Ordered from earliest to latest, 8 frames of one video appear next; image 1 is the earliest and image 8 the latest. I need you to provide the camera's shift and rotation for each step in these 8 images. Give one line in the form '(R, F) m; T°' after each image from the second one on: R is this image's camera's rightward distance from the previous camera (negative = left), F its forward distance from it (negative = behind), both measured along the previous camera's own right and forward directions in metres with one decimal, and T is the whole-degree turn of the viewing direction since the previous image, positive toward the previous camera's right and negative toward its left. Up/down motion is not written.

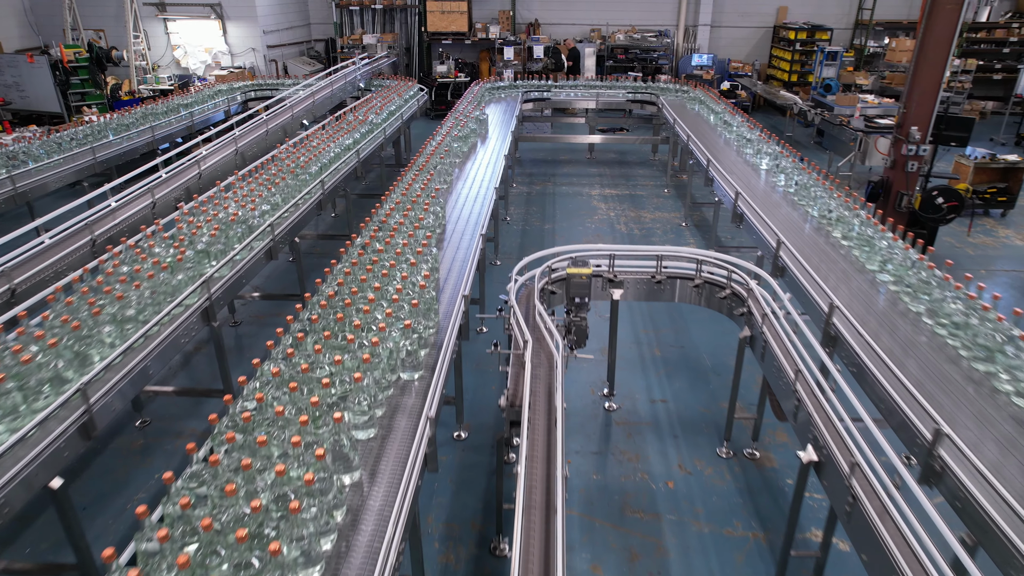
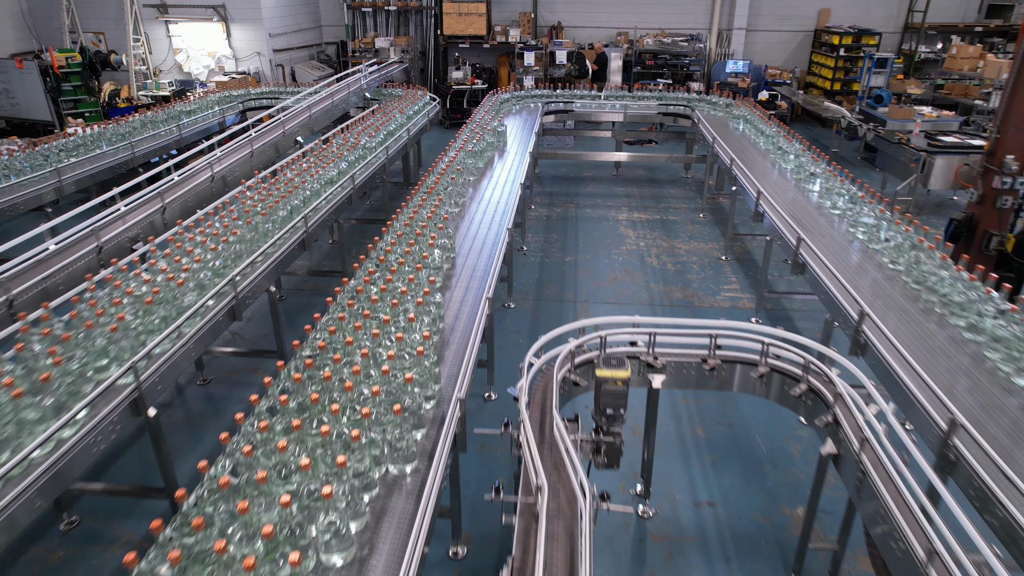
(0.0, +0.7) m; -2°
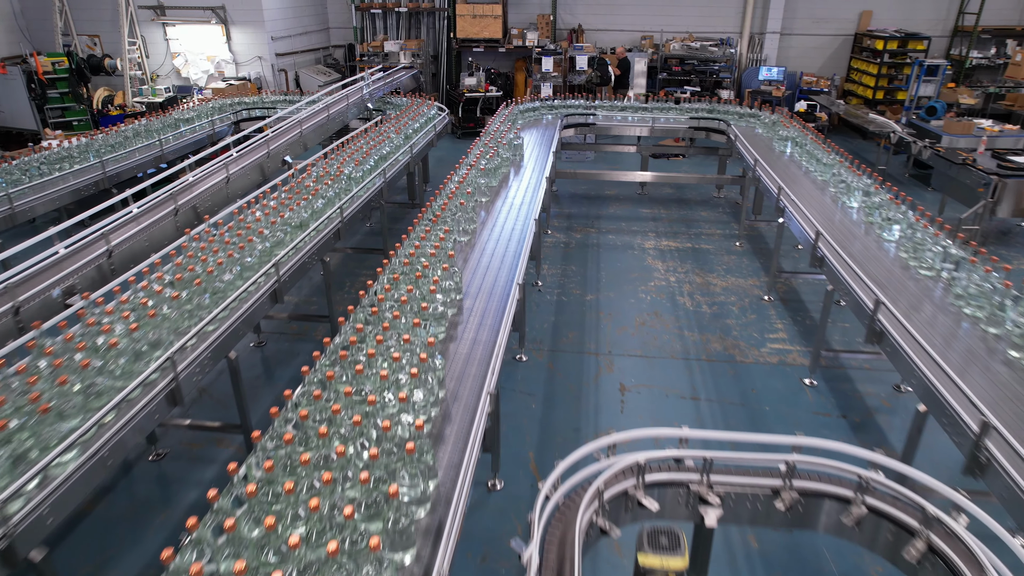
(0.0, +0.6) m; -1°
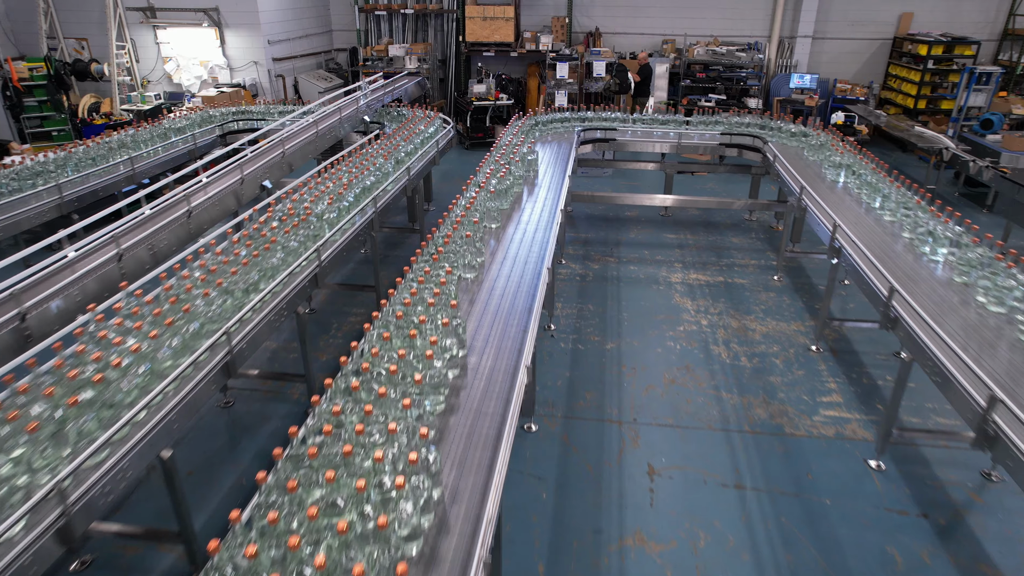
(0.0, +0.6) m; -1°
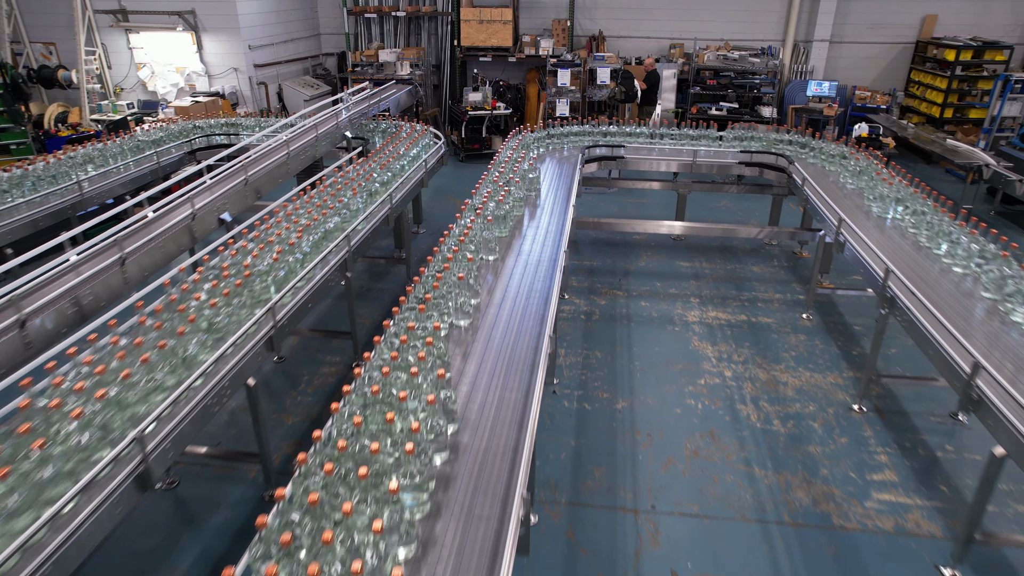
(0.0, +0.5) m; 0°
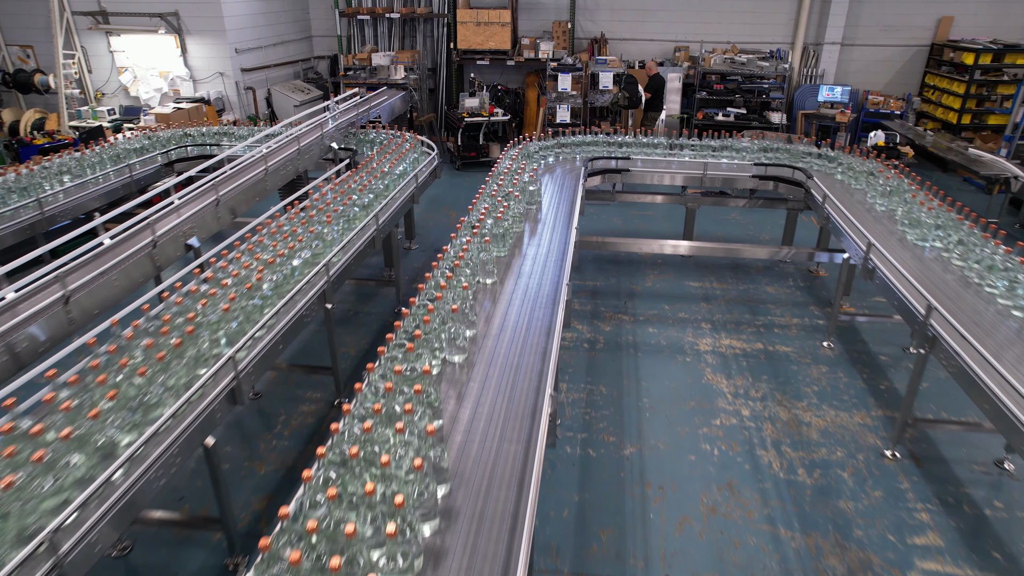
(0.0, +0.3) m; 0°
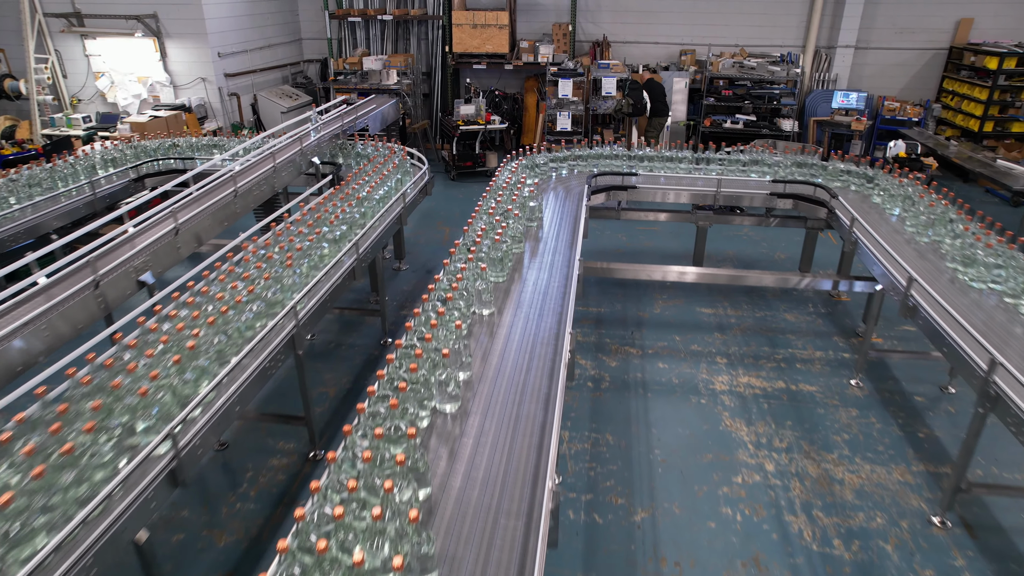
(0.0, +0.4) m; 0°
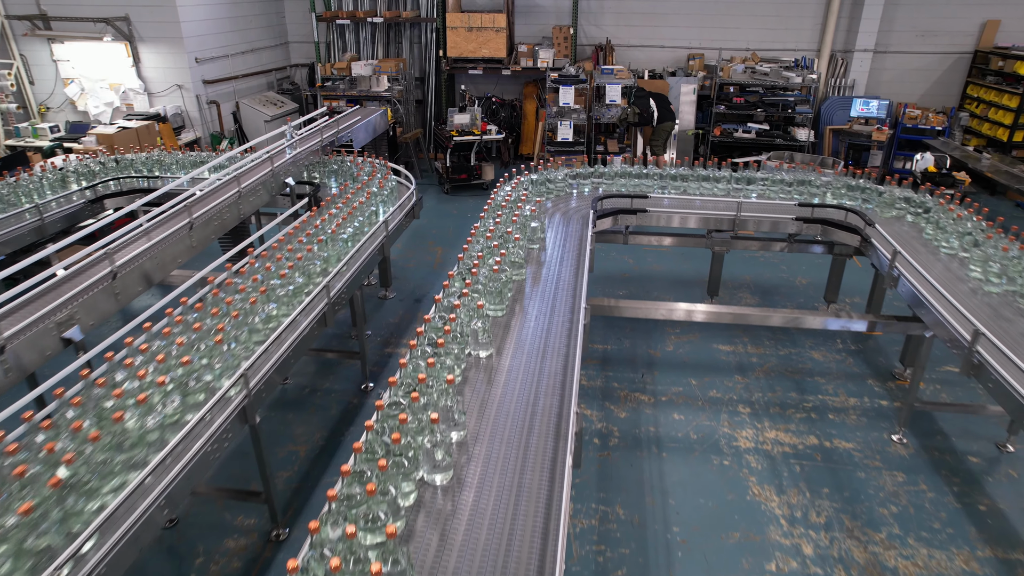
(0.0, +0.5) m; 0°
